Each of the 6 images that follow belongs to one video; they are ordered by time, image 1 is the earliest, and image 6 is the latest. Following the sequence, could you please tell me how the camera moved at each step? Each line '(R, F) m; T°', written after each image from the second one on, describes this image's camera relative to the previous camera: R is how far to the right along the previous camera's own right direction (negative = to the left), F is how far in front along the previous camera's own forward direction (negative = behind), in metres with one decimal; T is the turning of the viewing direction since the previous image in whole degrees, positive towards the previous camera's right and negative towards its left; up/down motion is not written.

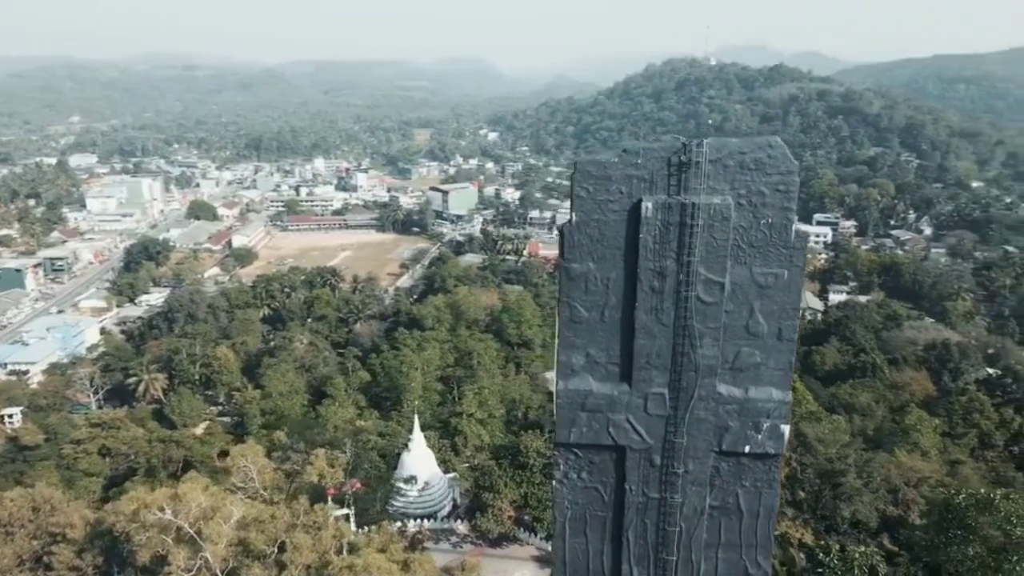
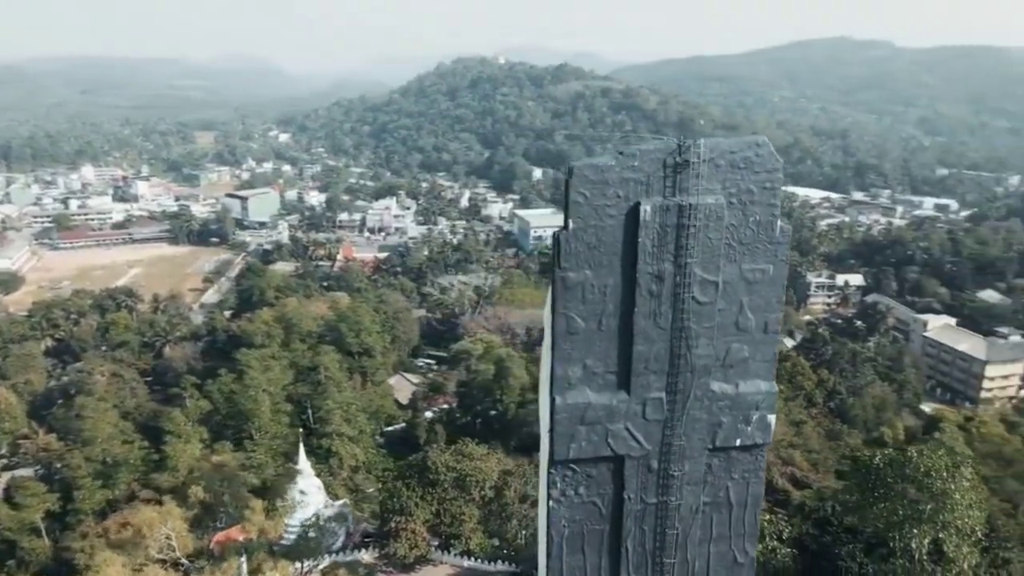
(-0.9, +0.4) m; +15°
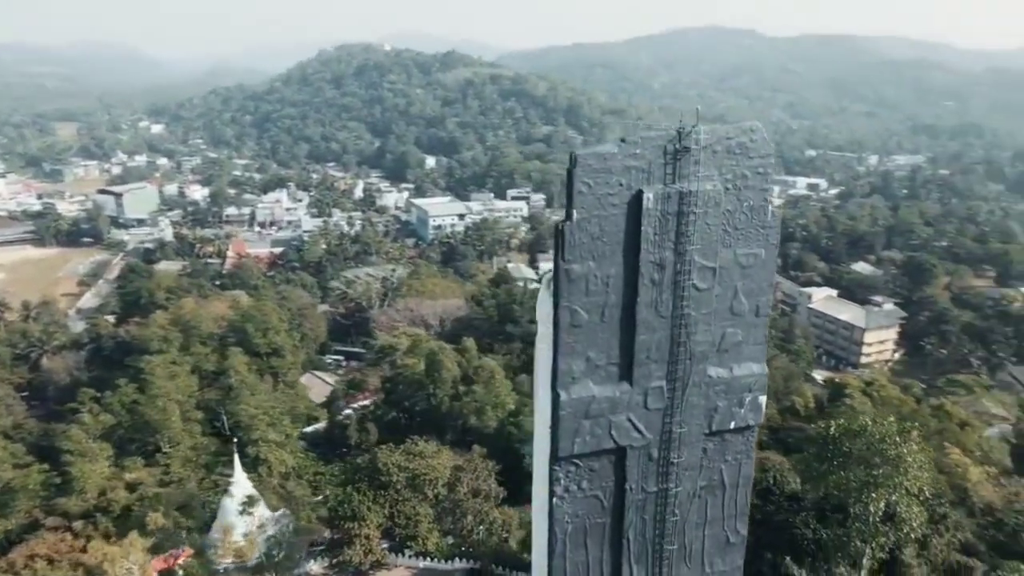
(-0.5, +0.2) m; +8°
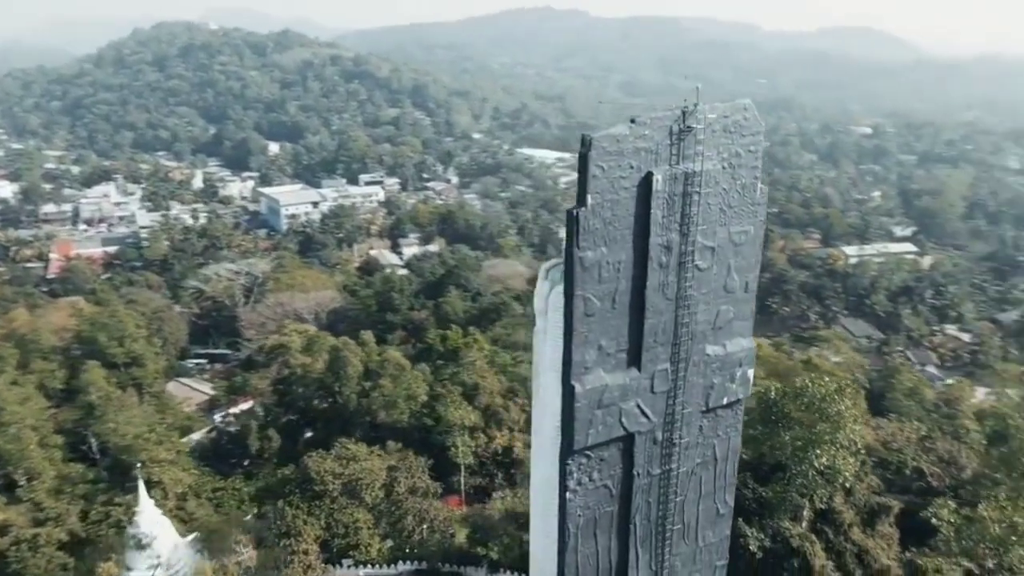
(-0.7, +0.3) m; +11°
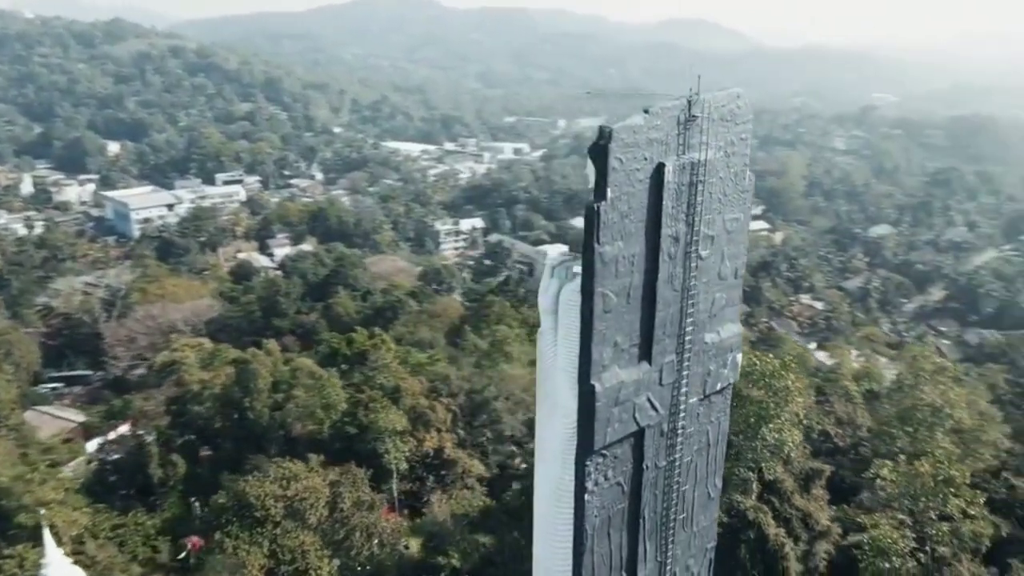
(-0.7, +0.2) m; +10°
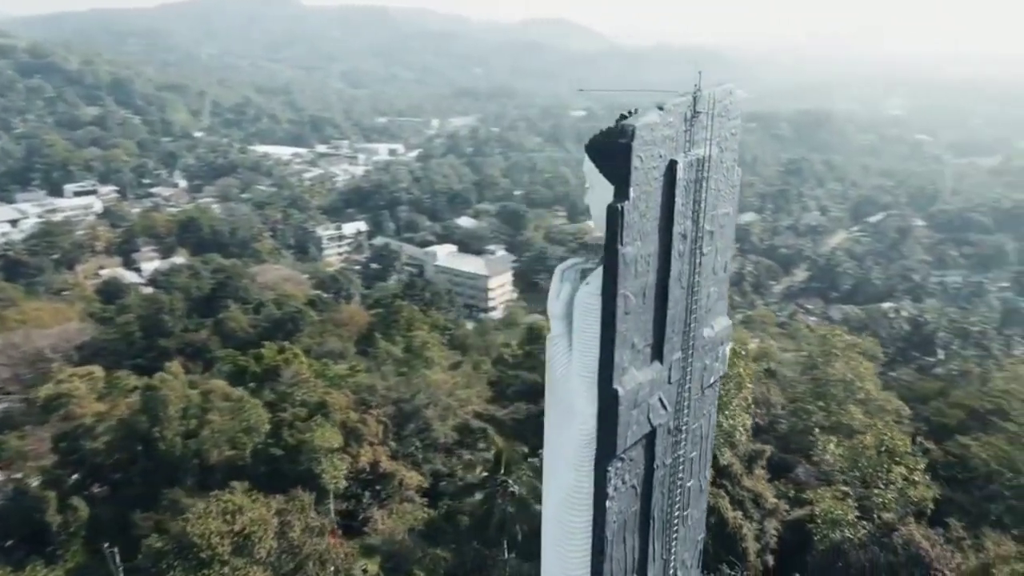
(-0.6, +0.2) m; +9°
